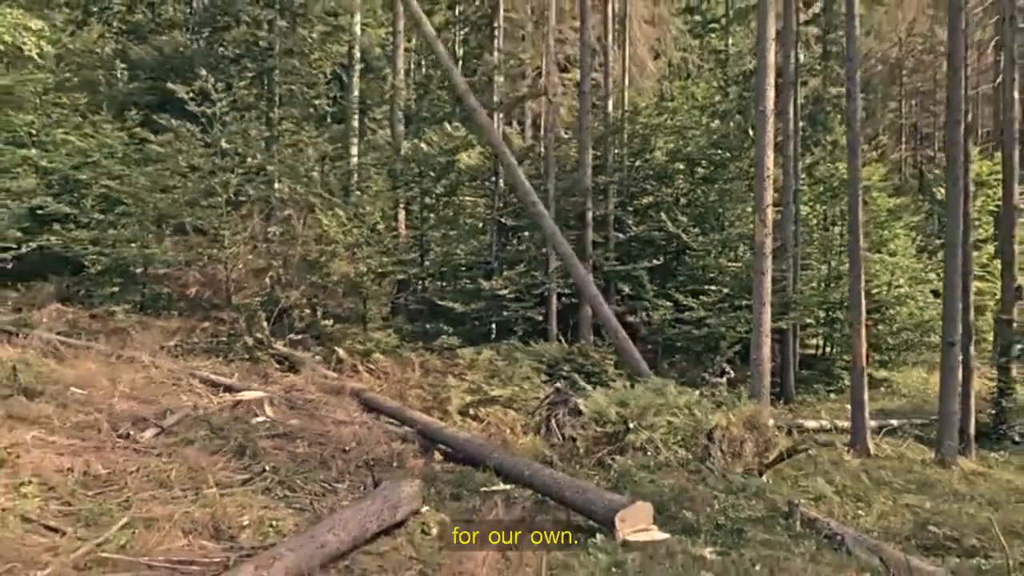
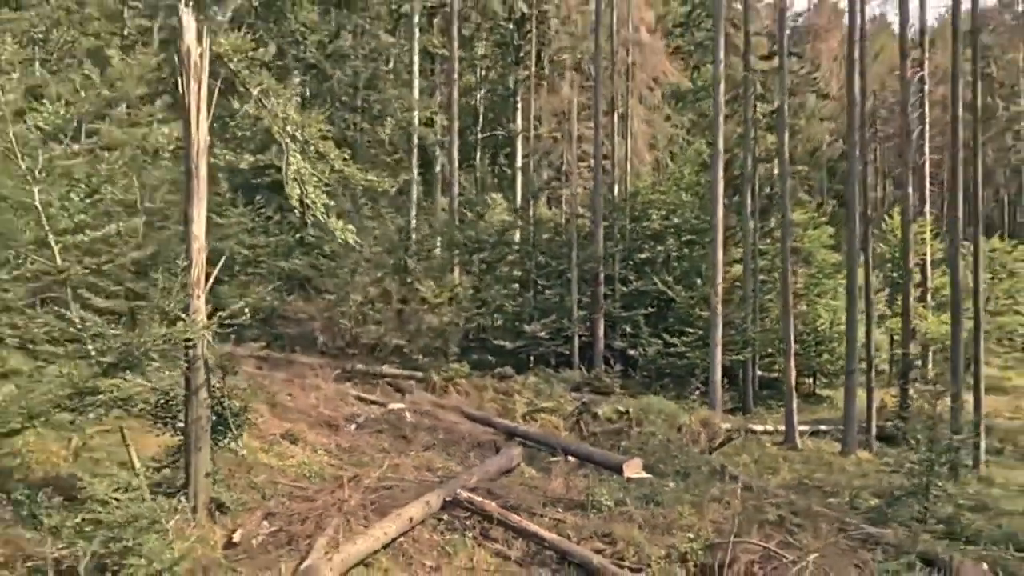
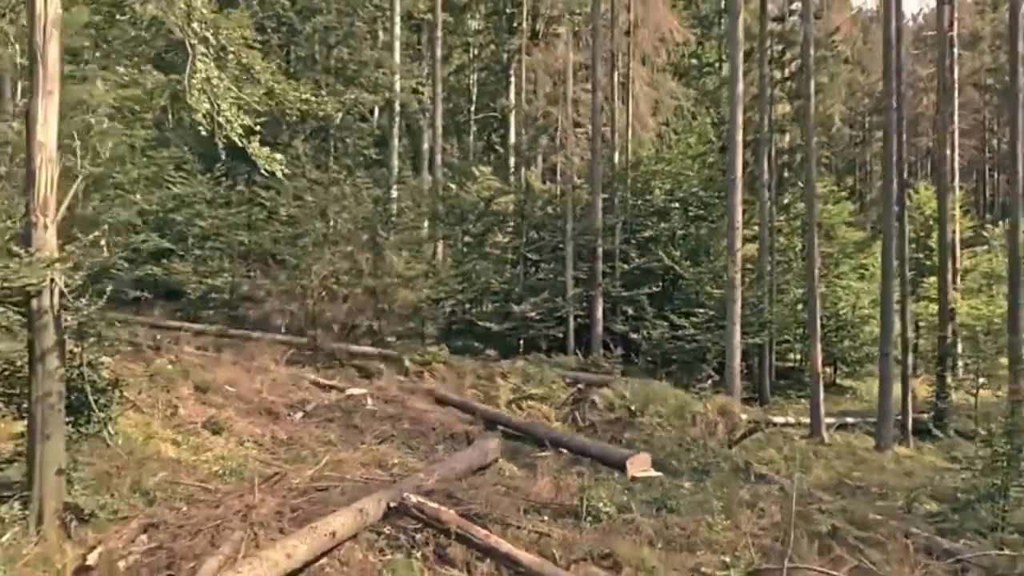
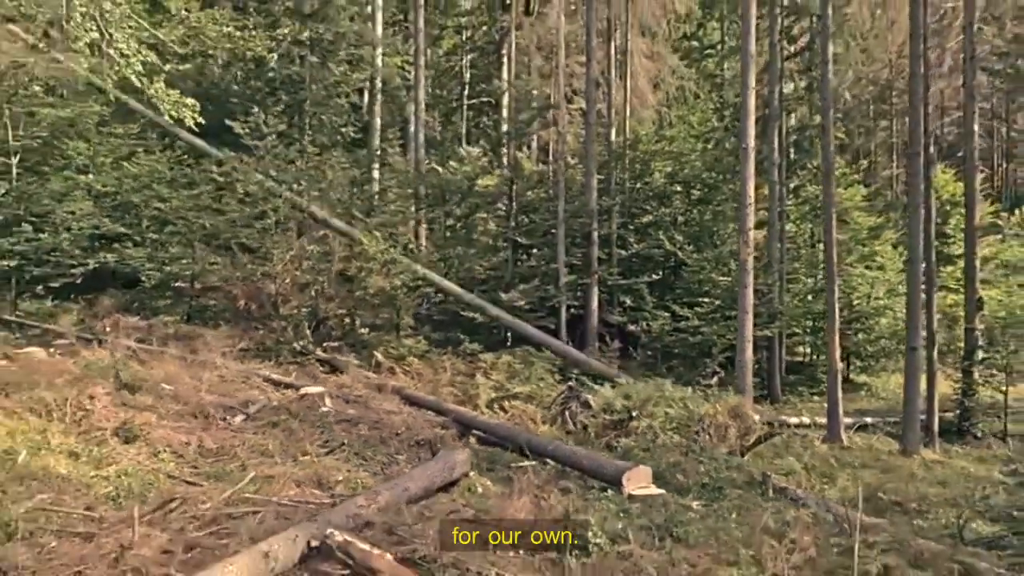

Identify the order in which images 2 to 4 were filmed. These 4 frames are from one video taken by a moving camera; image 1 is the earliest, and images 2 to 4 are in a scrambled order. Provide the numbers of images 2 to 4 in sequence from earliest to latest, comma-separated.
4, 3, 2
